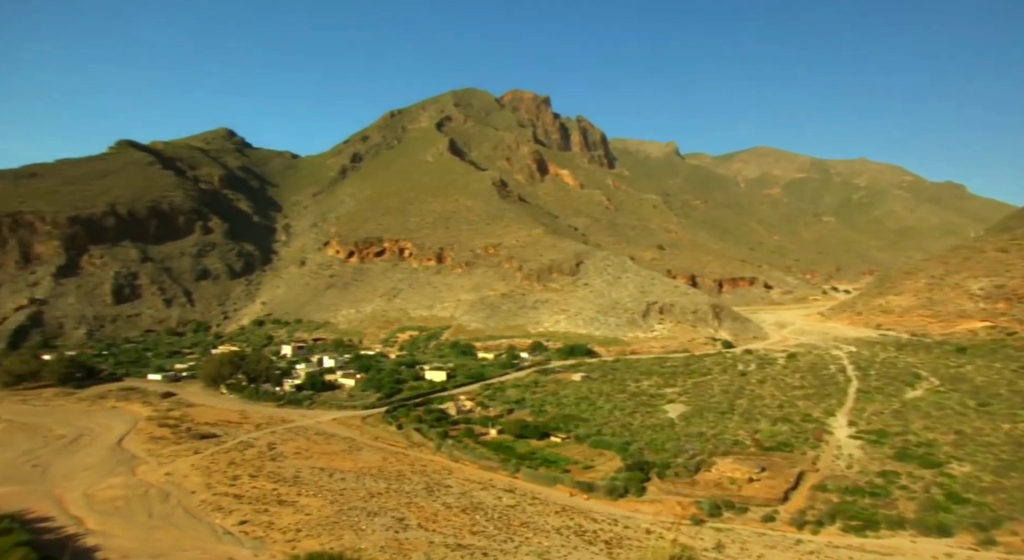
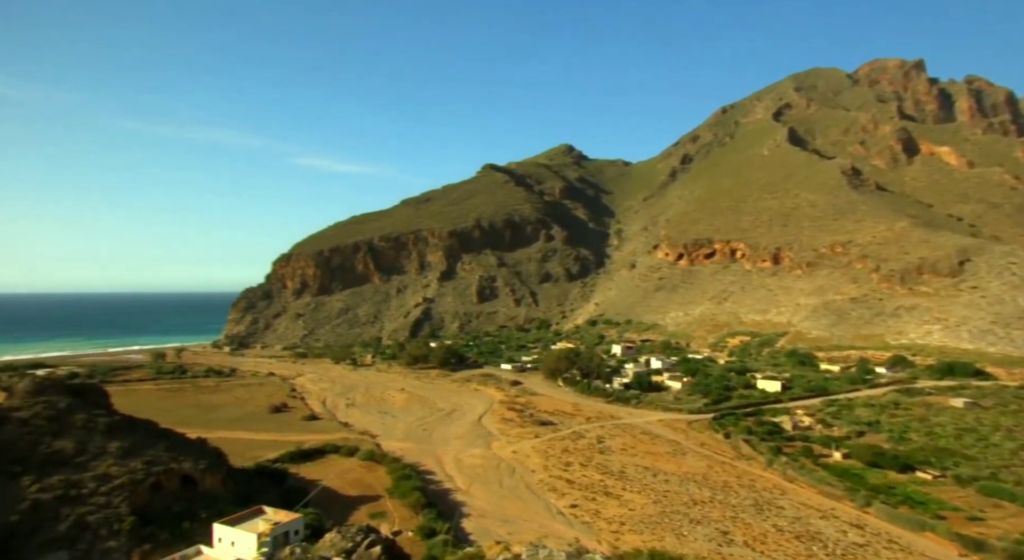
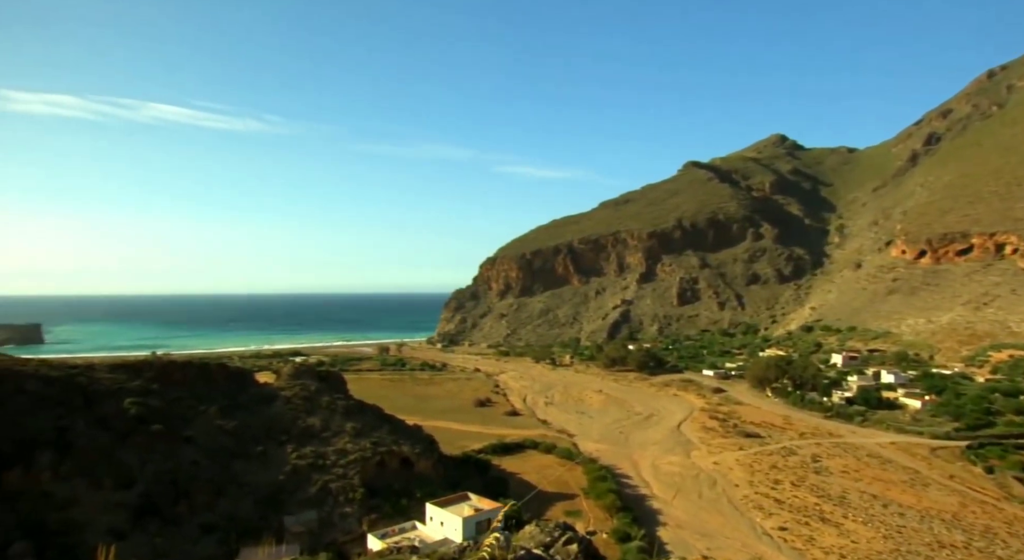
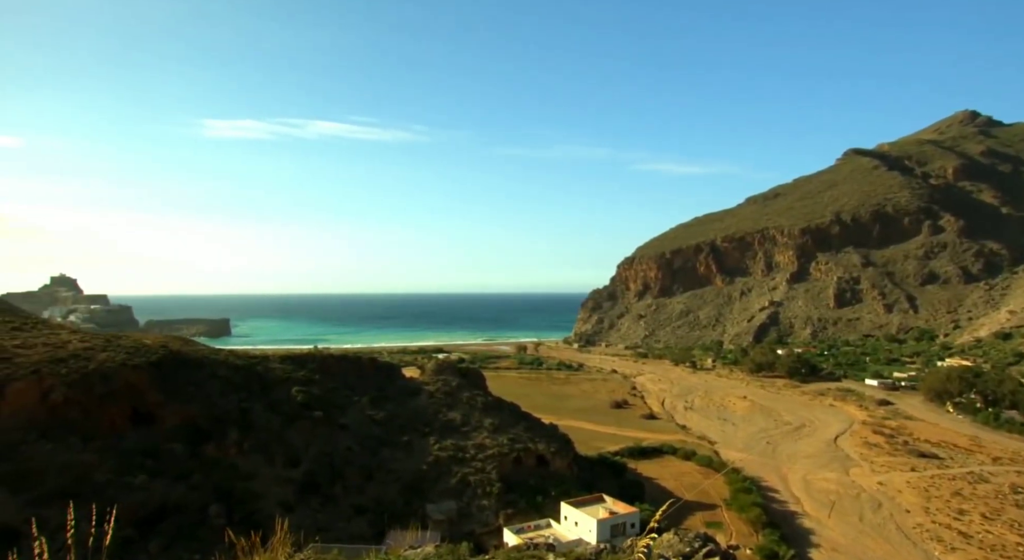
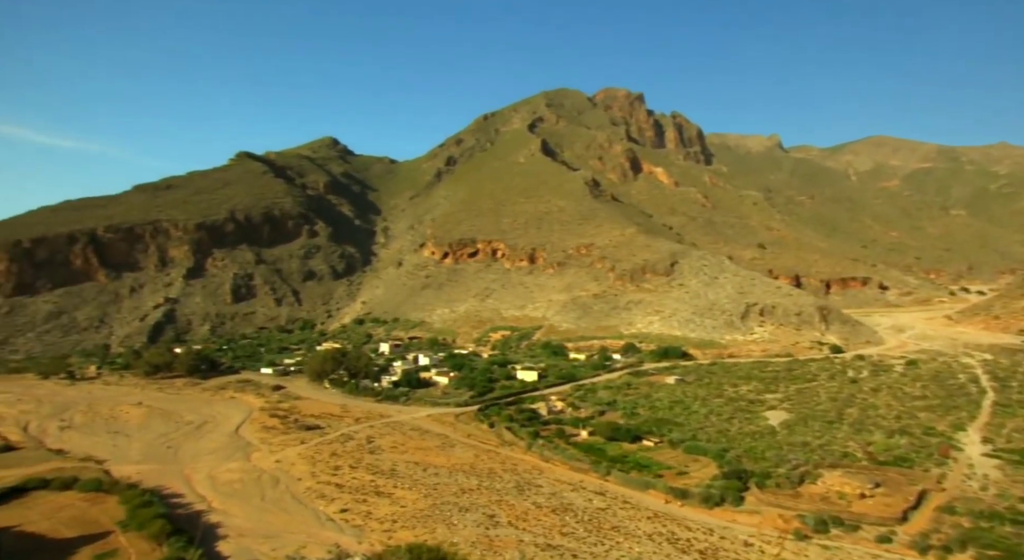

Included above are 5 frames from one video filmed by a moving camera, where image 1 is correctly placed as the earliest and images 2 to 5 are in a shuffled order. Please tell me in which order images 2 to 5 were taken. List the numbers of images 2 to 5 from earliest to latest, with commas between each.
5, 2, 3, 4
